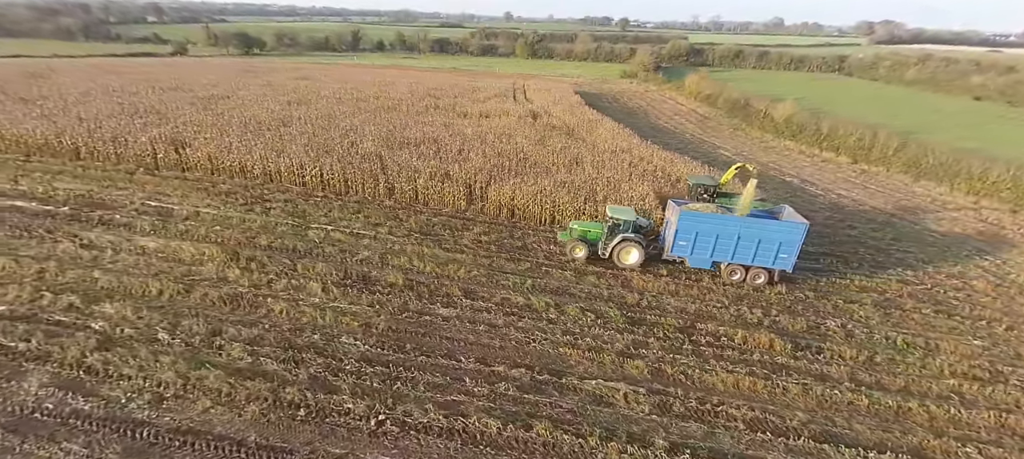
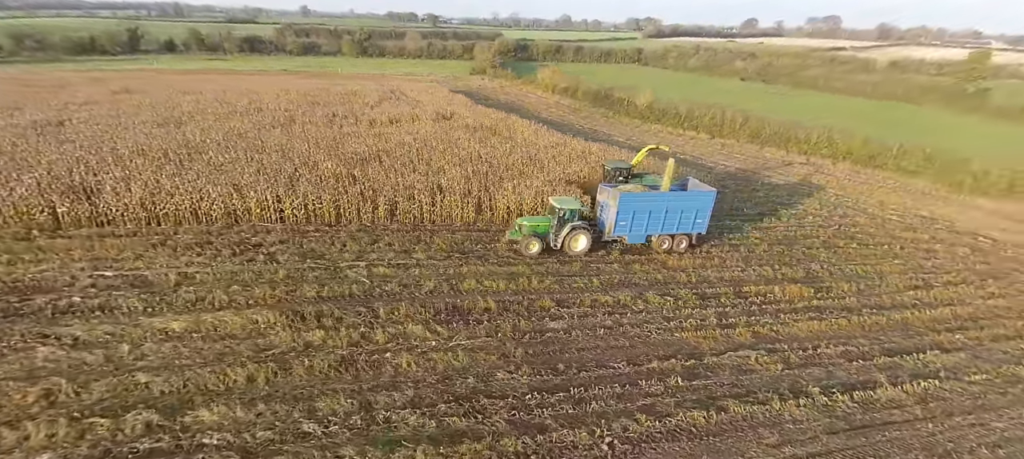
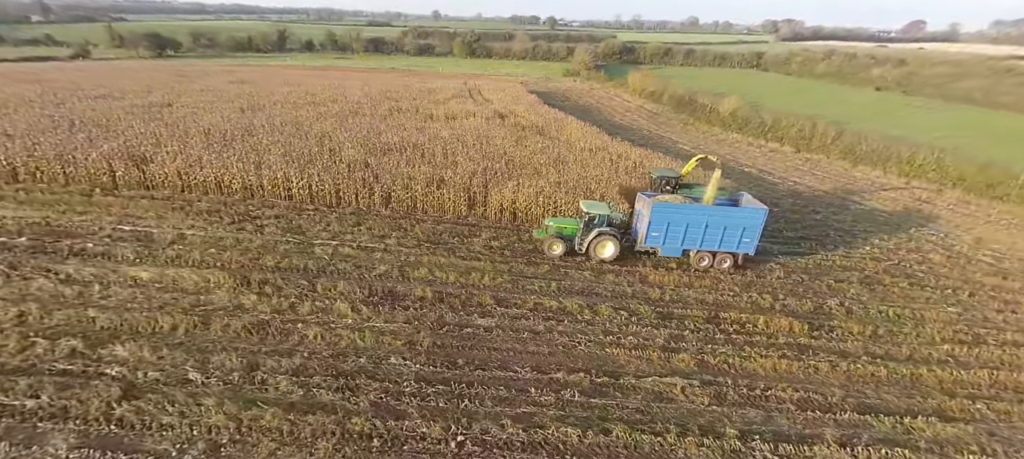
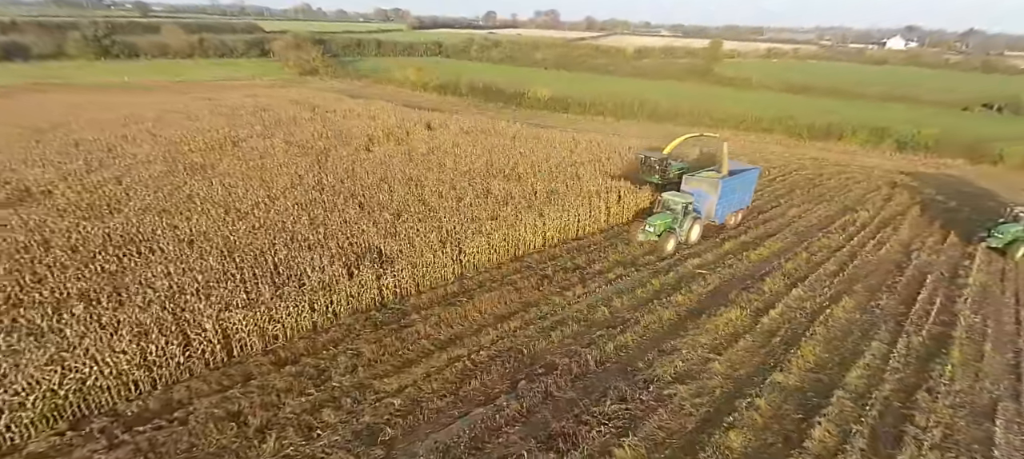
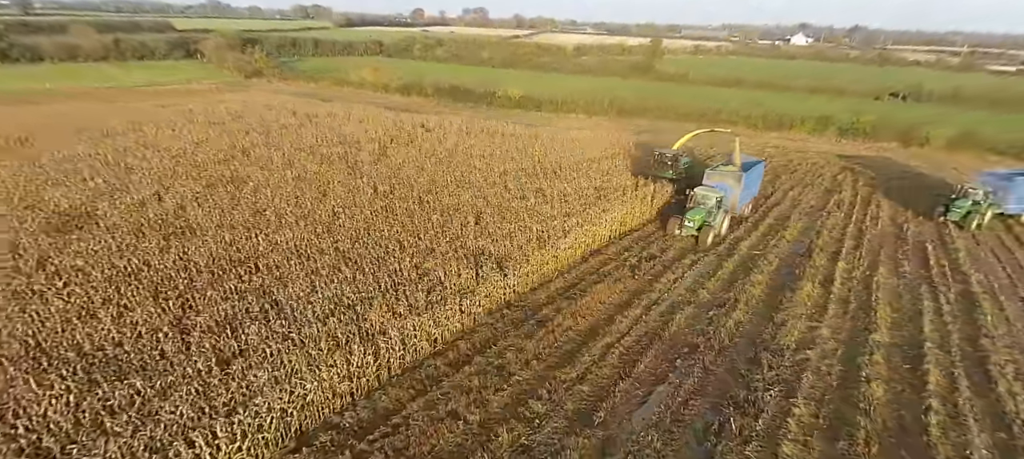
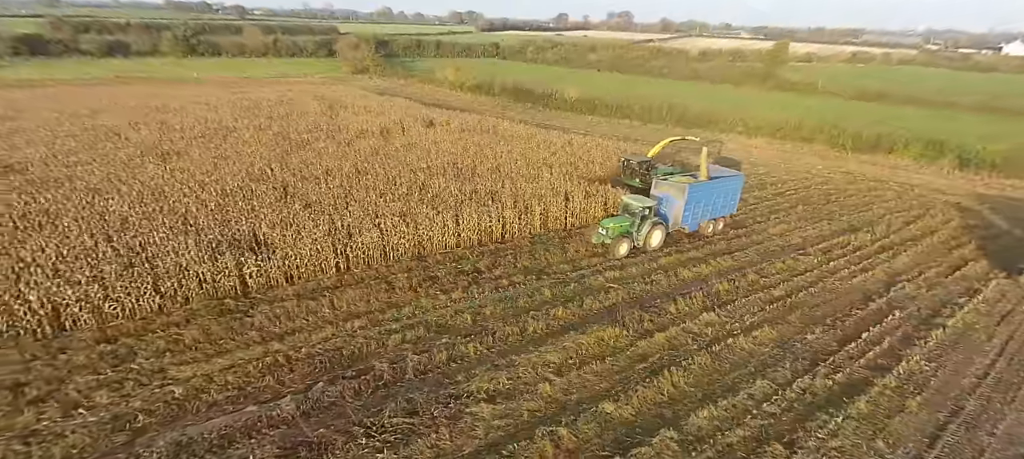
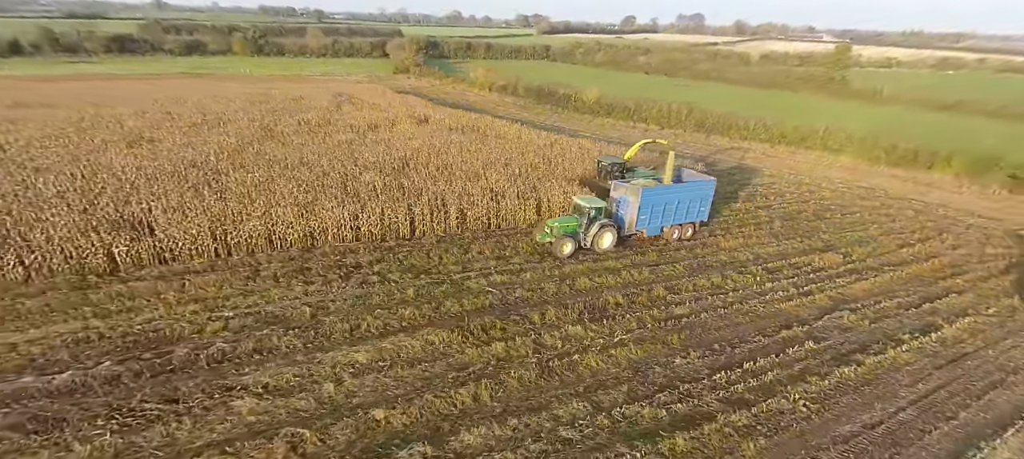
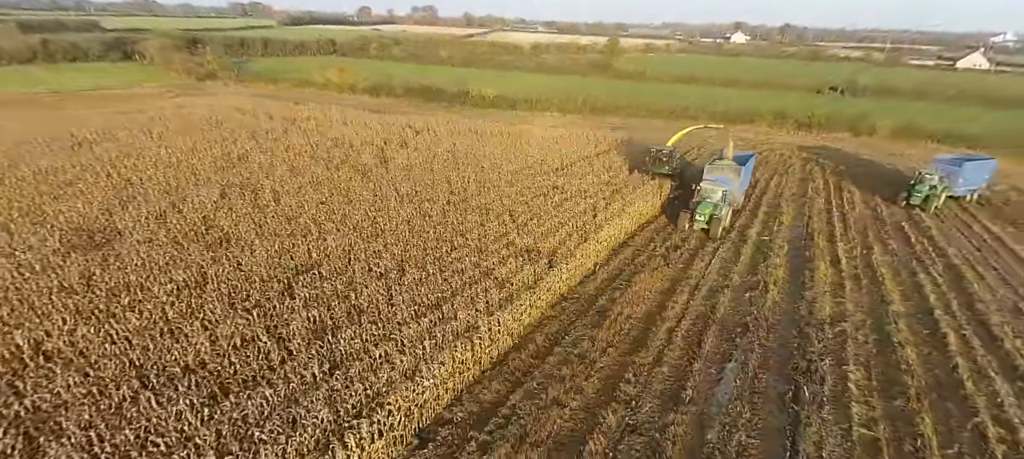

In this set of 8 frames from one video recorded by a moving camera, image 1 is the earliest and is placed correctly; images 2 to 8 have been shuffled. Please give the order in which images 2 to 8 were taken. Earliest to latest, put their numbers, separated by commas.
3, 2, 7, 6, 4, 5, 8
